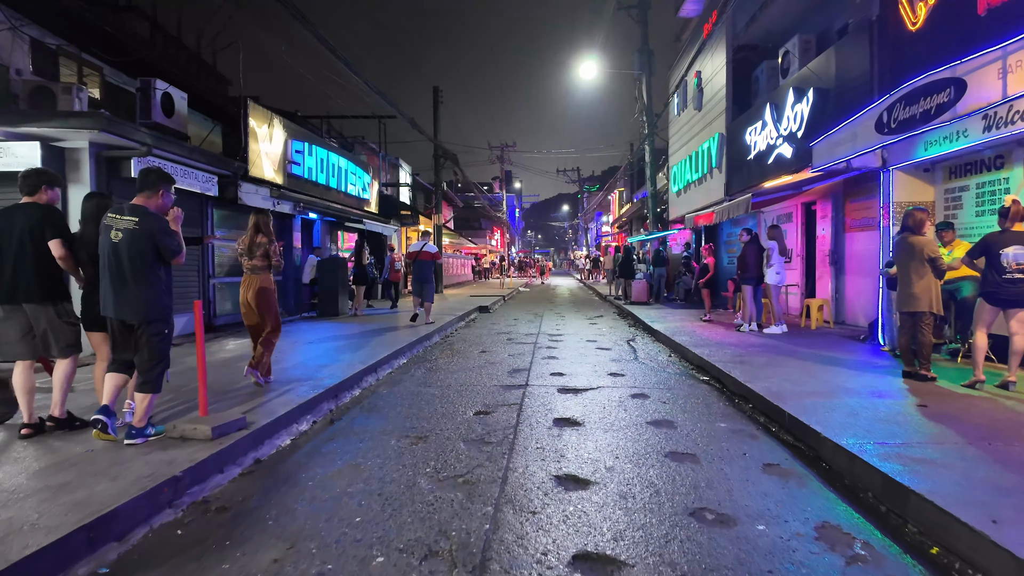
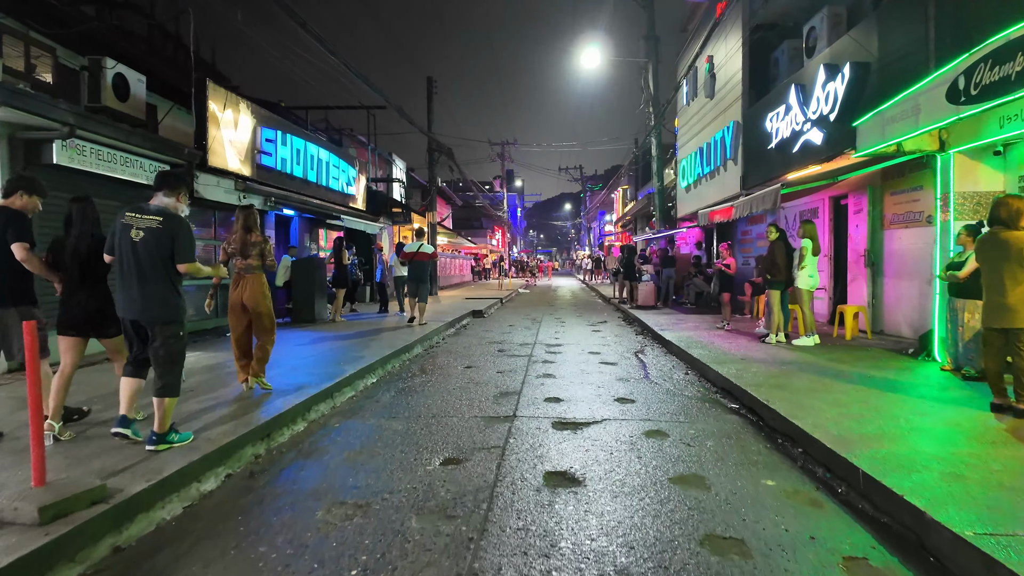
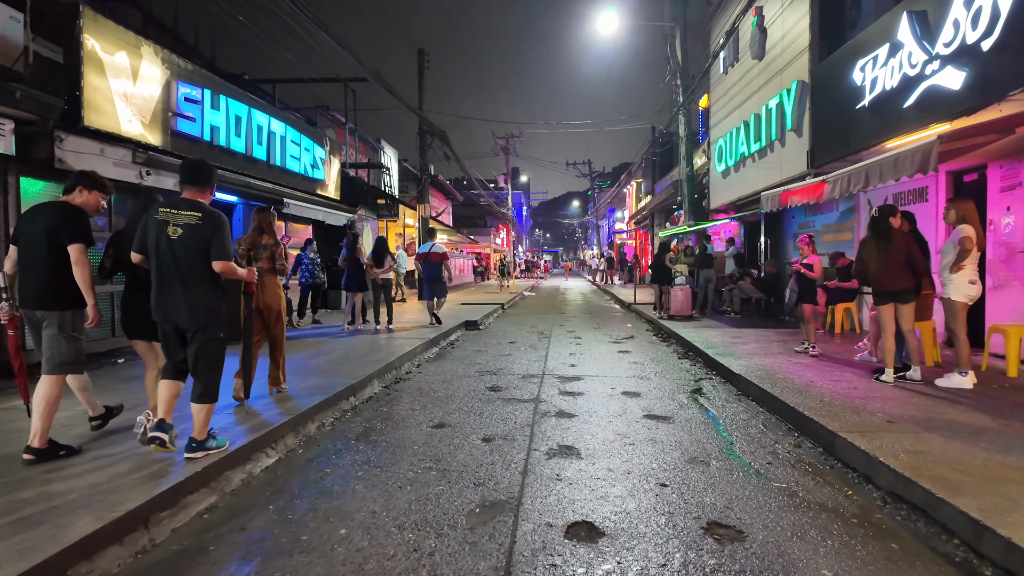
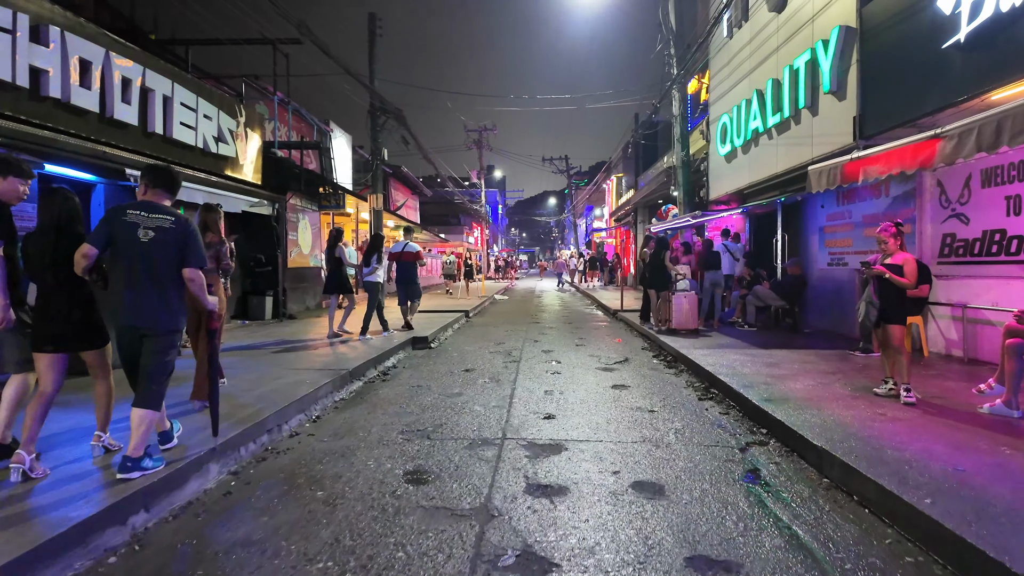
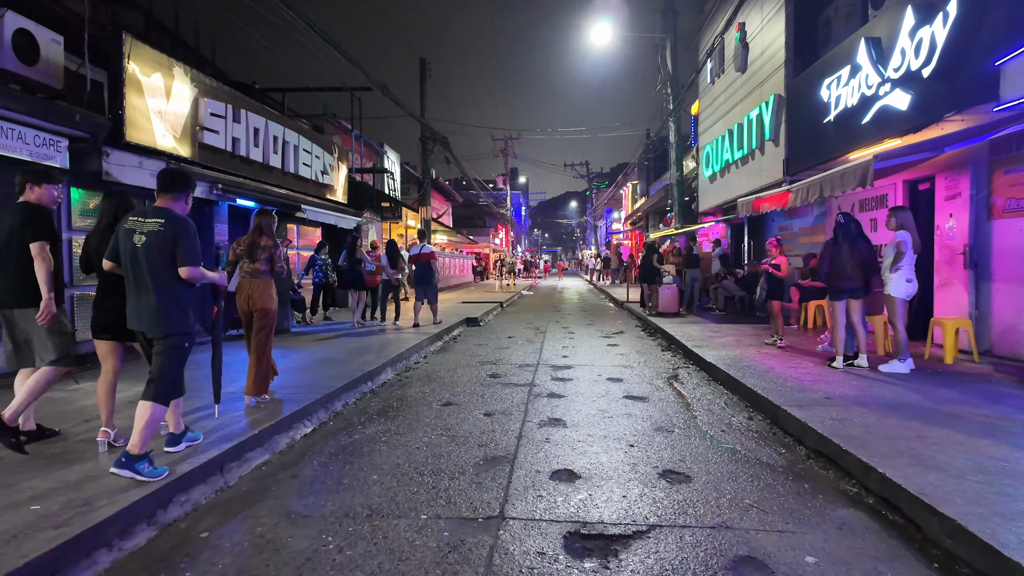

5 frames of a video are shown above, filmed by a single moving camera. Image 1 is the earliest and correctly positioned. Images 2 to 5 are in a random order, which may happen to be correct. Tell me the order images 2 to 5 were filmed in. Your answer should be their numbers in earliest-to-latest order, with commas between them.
2, 5, 3, 4
